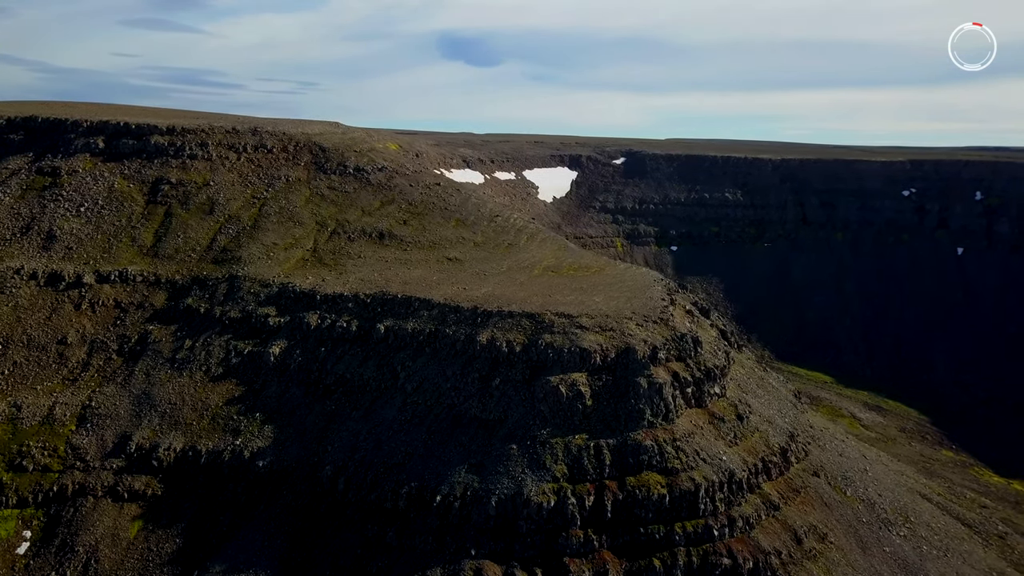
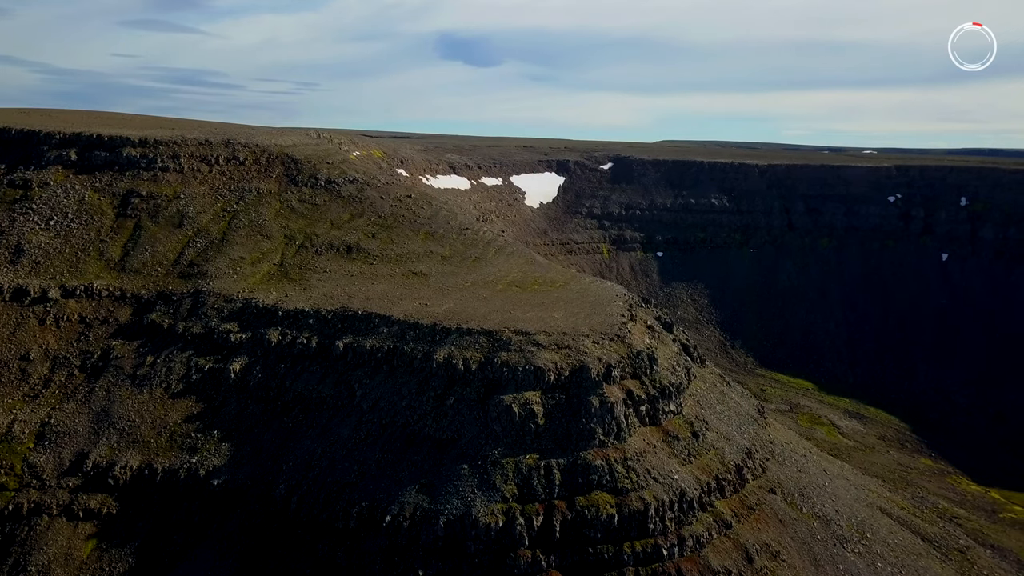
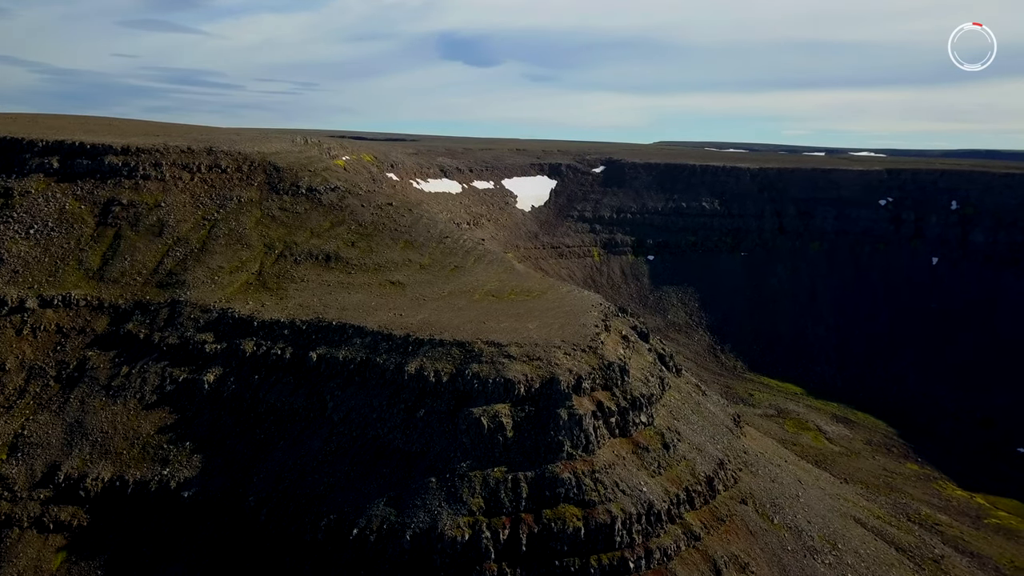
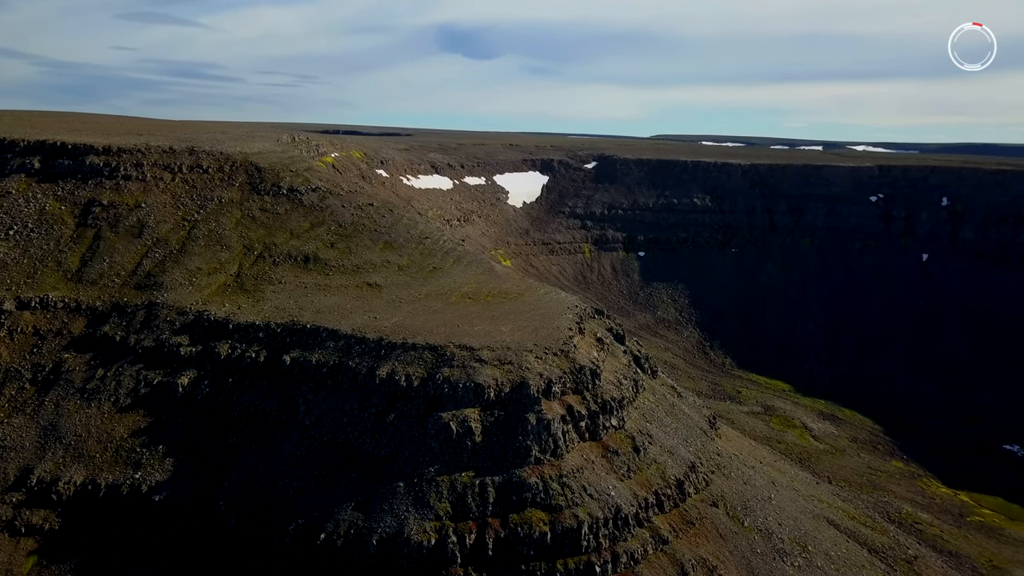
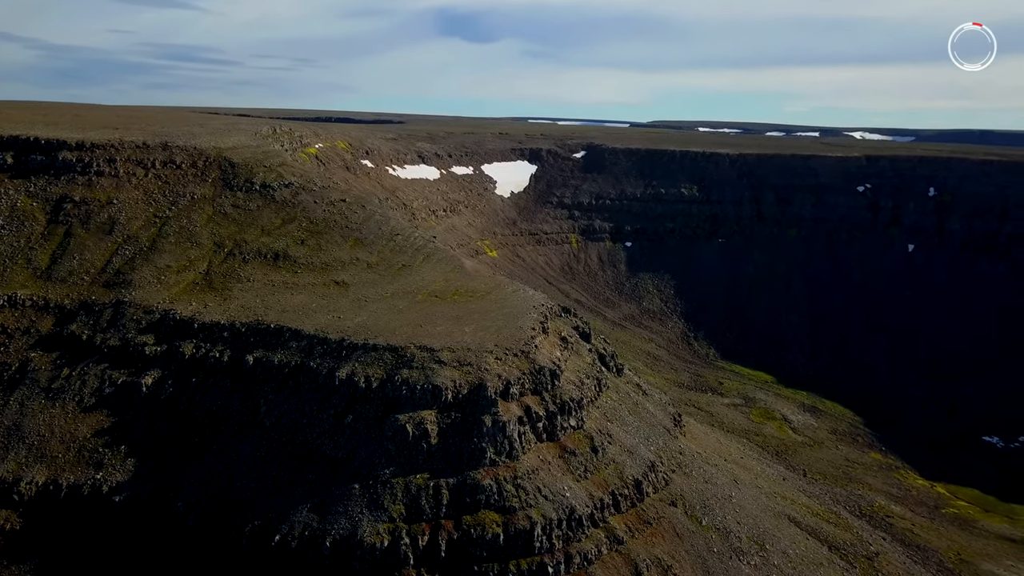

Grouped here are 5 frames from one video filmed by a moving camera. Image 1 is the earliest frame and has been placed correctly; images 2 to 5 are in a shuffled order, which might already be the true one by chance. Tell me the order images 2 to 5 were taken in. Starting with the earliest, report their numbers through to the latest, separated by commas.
2, 3, 4, 5
